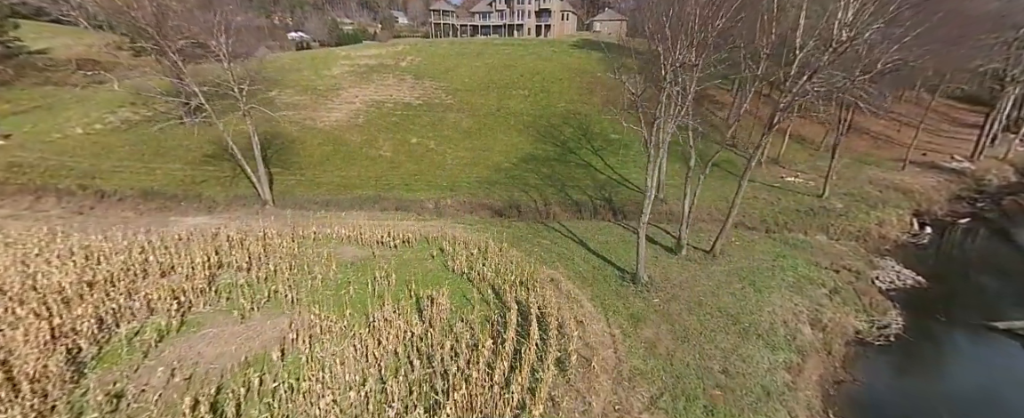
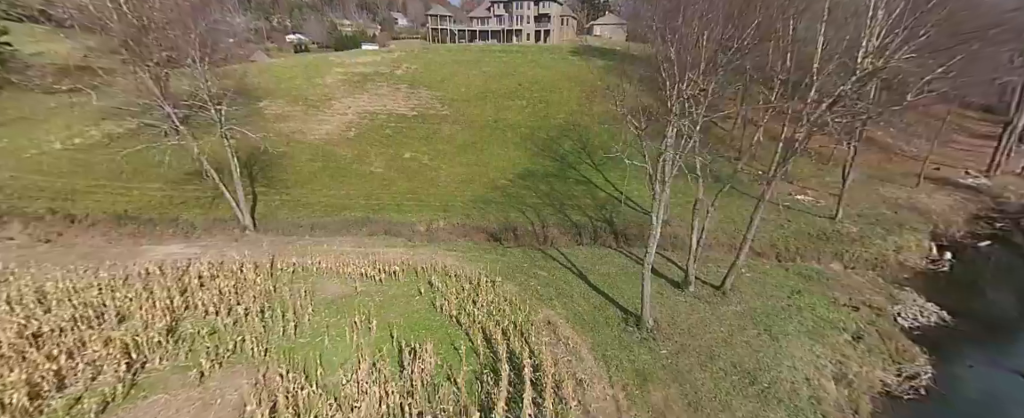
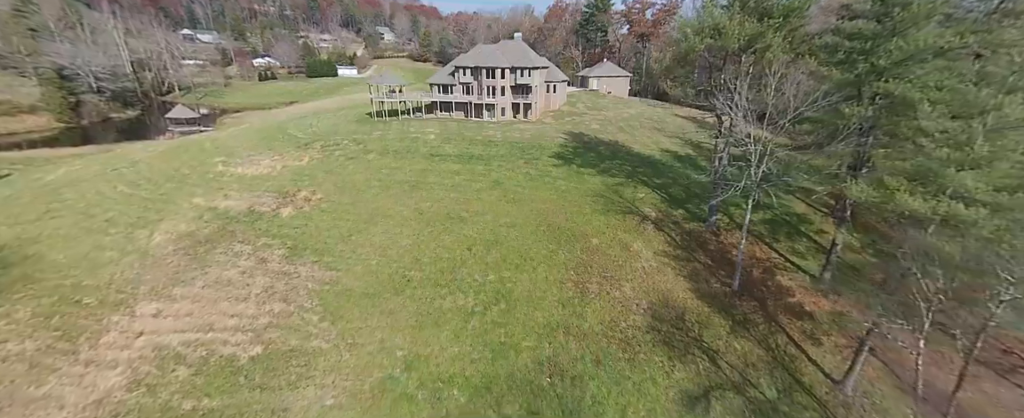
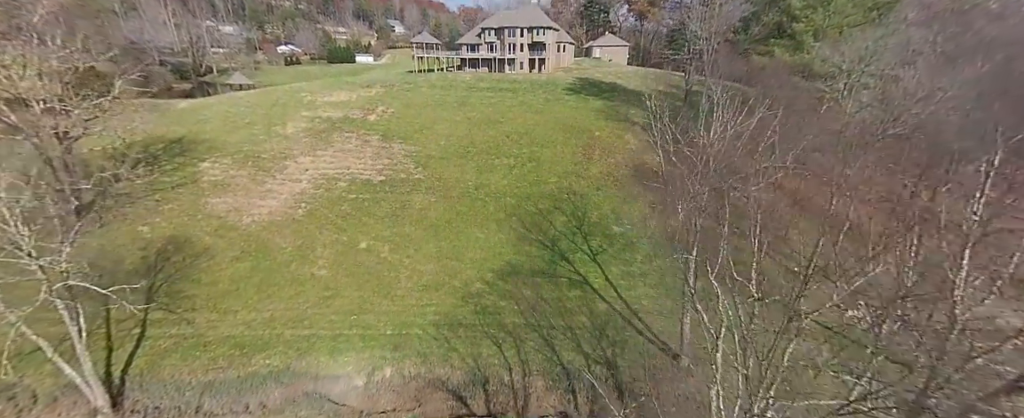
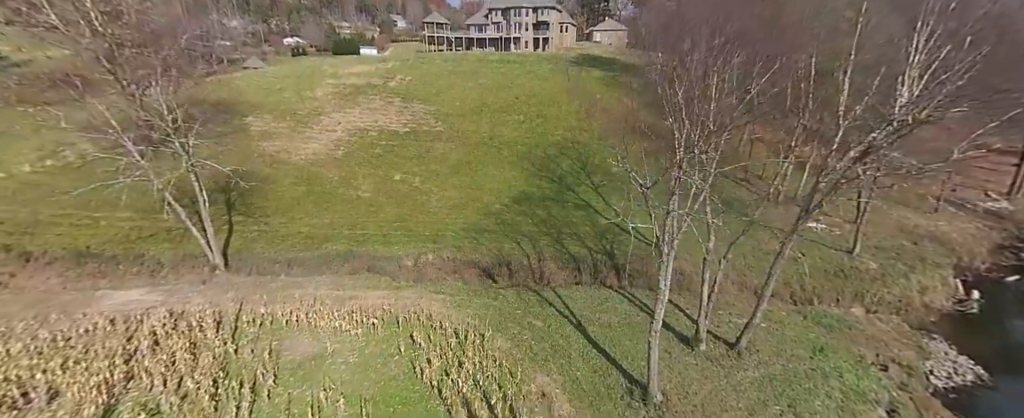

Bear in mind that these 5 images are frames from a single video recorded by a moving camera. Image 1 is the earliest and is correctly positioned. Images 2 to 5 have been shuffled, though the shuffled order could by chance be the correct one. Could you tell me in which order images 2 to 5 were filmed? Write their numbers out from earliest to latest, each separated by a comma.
2, 5, 4, 3
